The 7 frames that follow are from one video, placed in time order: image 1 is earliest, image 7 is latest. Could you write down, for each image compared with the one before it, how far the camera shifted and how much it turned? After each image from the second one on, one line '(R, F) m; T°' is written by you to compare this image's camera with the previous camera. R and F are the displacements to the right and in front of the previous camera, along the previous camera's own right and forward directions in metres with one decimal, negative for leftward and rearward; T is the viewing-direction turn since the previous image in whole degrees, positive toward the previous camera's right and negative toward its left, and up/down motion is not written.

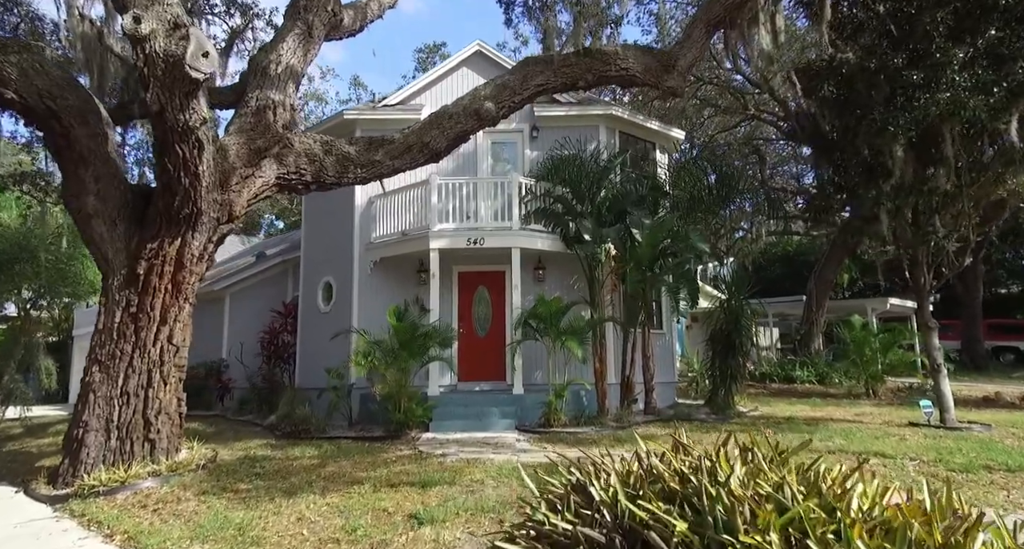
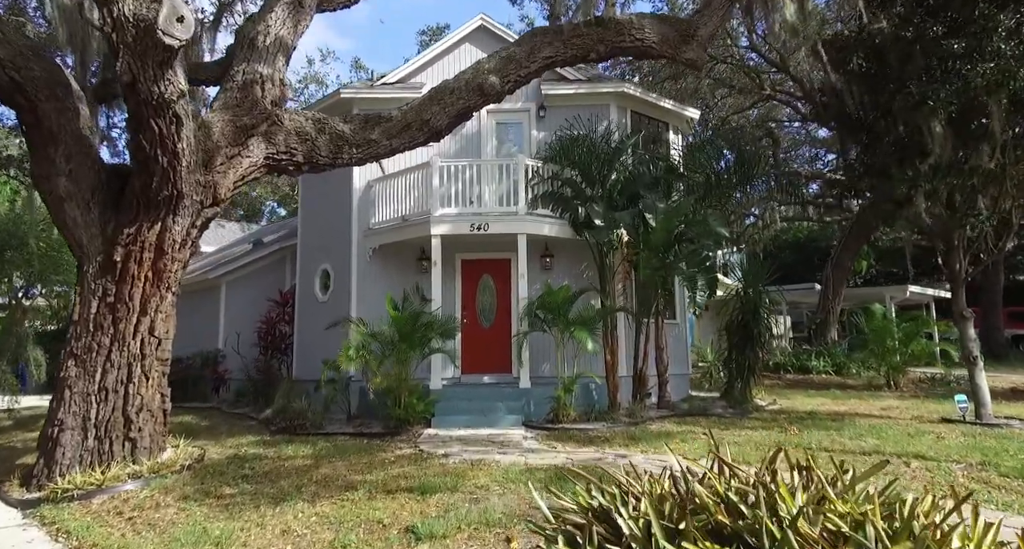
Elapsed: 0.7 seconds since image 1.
(0.0, +0.6) m; 0°
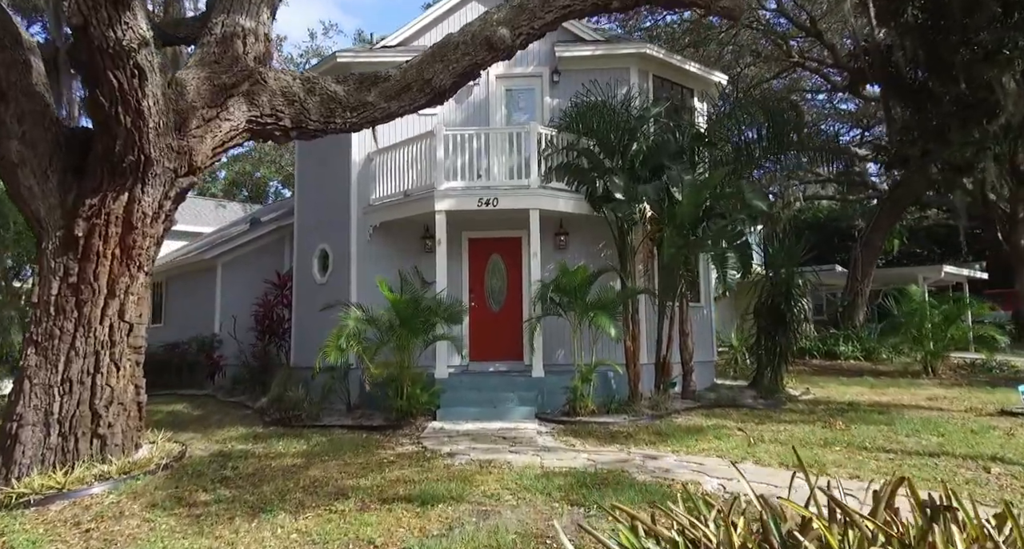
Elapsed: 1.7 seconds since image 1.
(0.0, +0.9) m; -1°
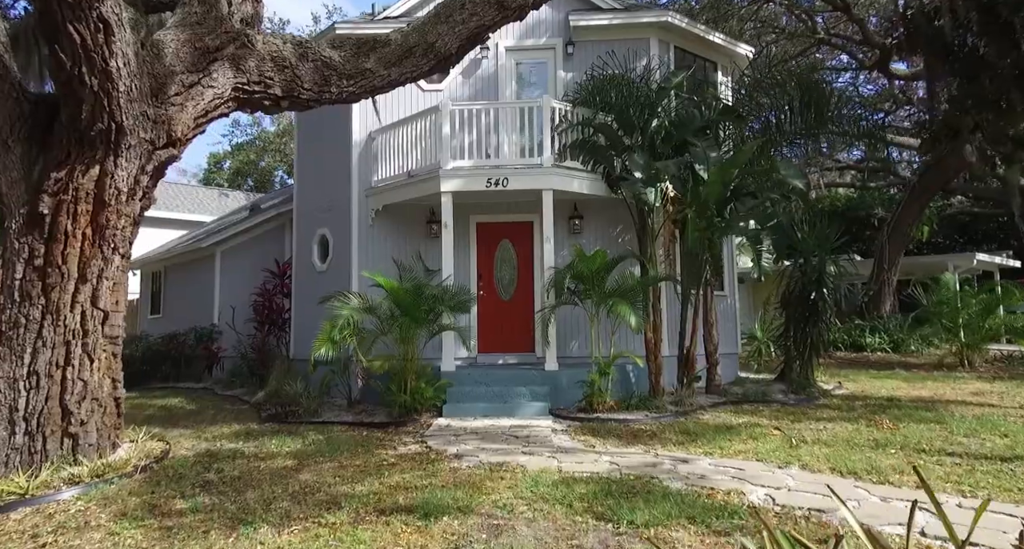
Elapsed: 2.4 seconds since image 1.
(0.0, +0.7) m; -1°
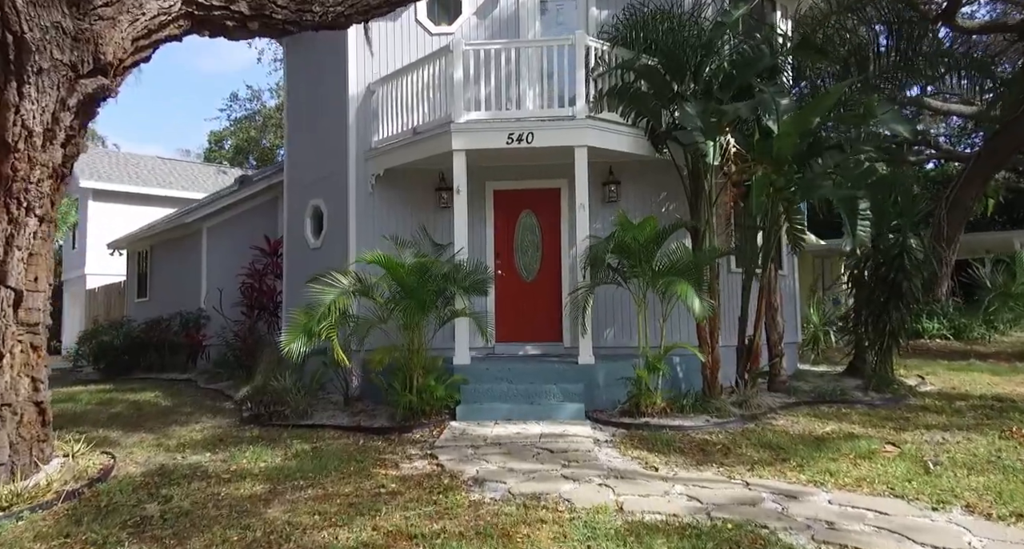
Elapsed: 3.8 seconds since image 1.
(-0.2, +1.5) m; -1°
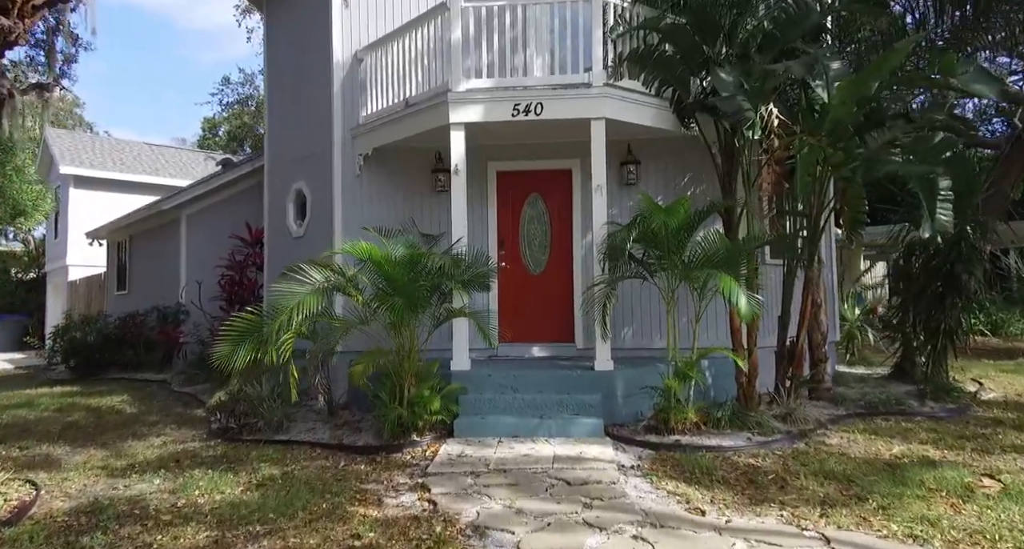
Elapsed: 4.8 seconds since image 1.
(0.0, +1.0) m; 0°
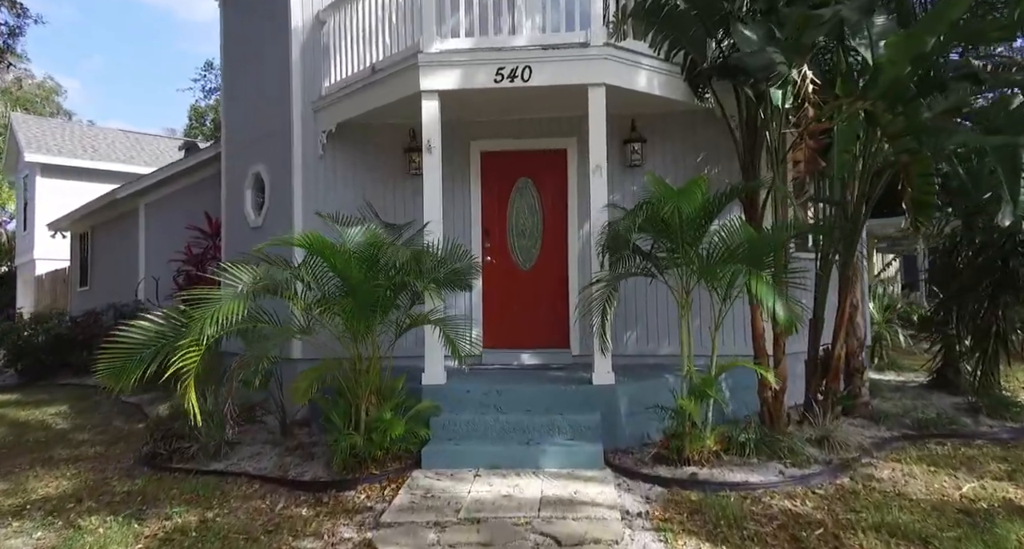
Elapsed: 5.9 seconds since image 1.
(+0.1, +1.0) m; 0°
